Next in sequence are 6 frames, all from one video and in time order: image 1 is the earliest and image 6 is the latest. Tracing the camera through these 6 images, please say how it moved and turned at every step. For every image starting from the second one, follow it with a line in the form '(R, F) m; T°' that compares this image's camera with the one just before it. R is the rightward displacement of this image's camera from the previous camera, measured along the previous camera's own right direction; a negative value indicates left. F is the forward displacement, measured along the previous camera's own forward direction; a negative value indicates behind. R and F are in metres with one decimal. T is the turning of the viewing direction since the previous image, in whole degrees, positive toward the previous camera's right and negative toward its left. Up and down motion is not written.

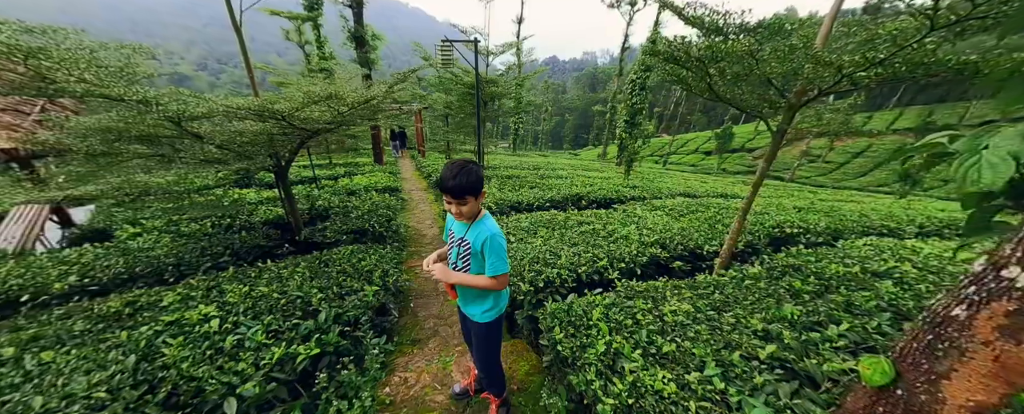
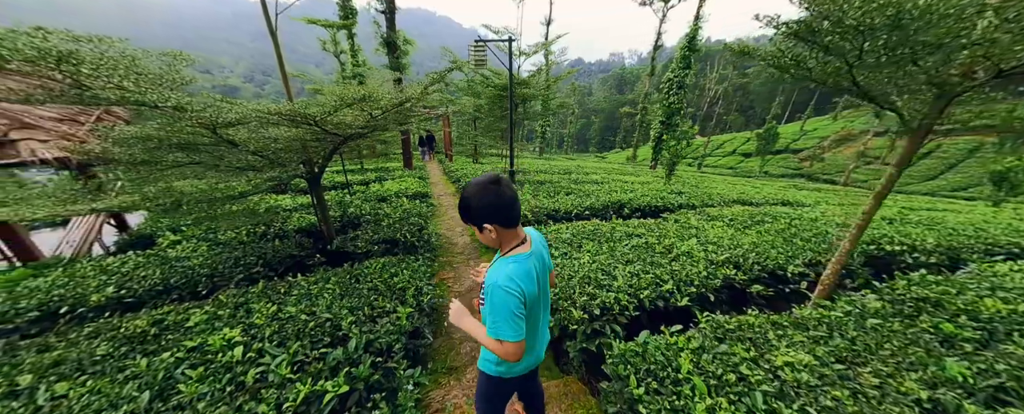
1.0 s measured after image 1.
(-0.4, +0.6) m; -5°
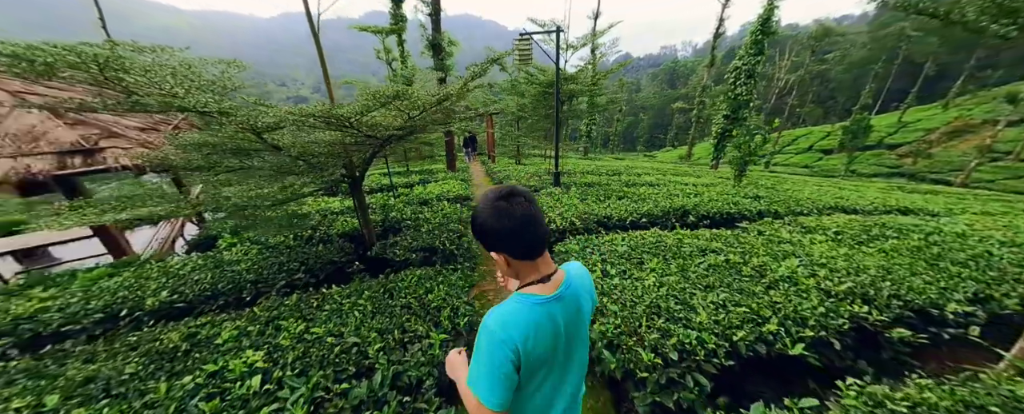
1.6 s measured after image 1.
(-0.2, +0.6) m; -8°
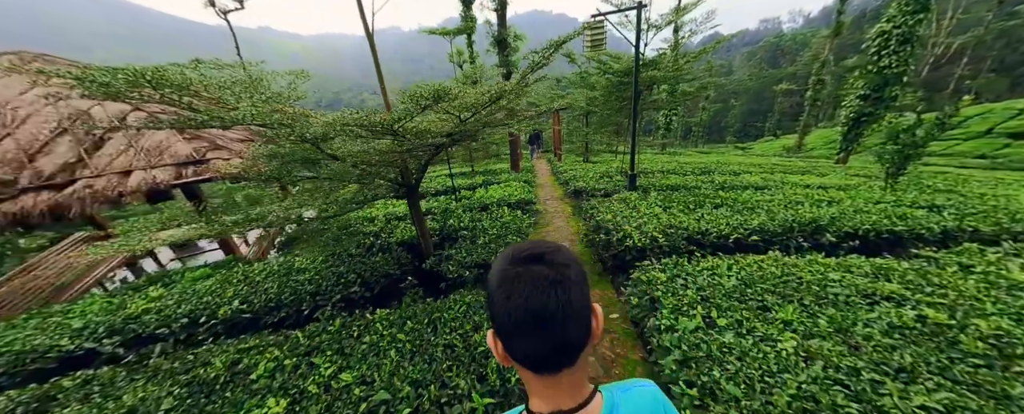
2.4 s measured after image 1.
(-0.1, +0.8) m; -13°
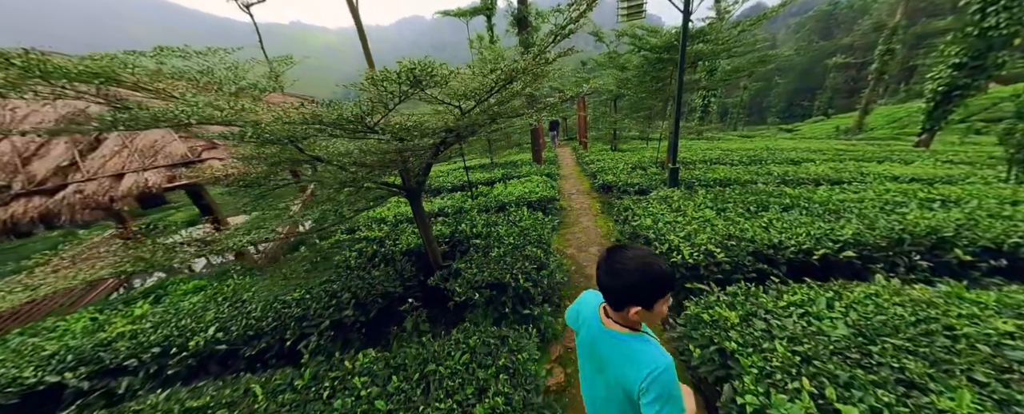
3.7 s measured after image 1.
(0.0, +0.8) m; -4°
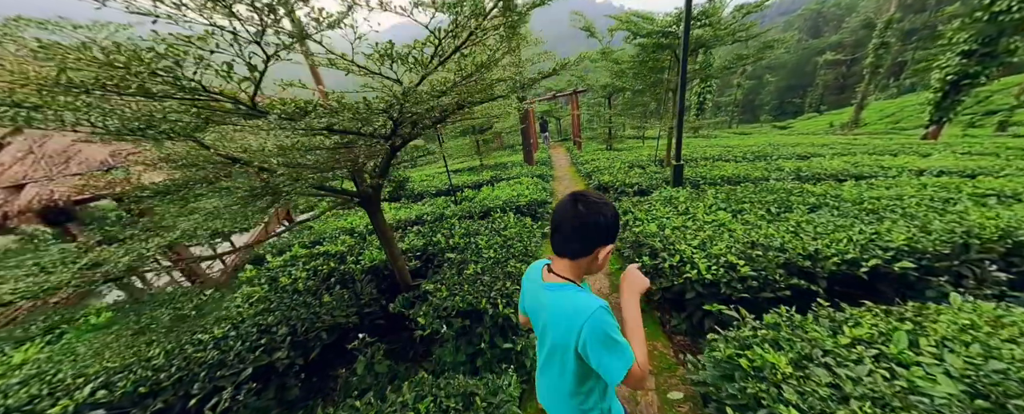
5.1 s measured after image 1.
(+0.3, +0.7) m; +1°
